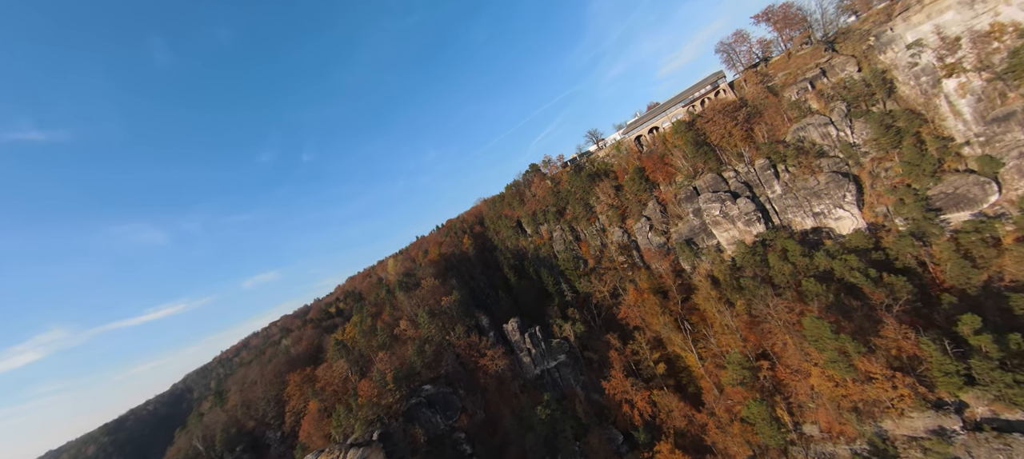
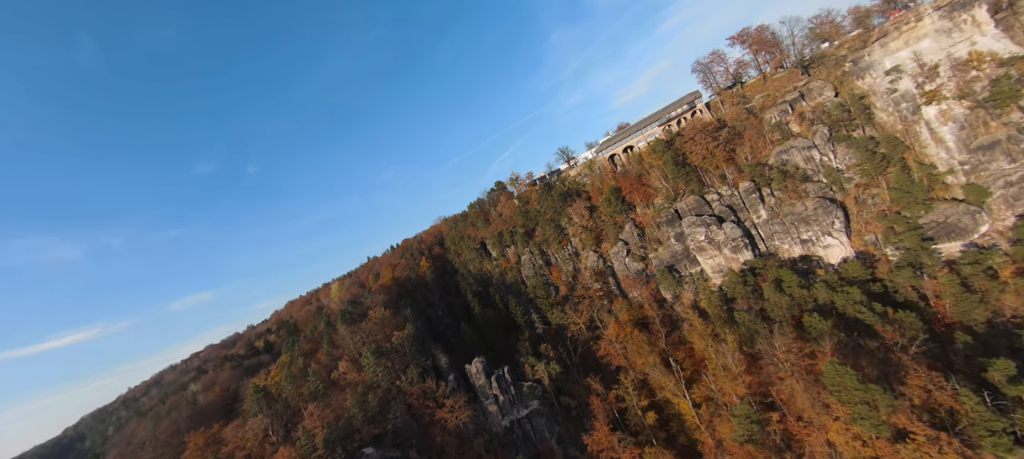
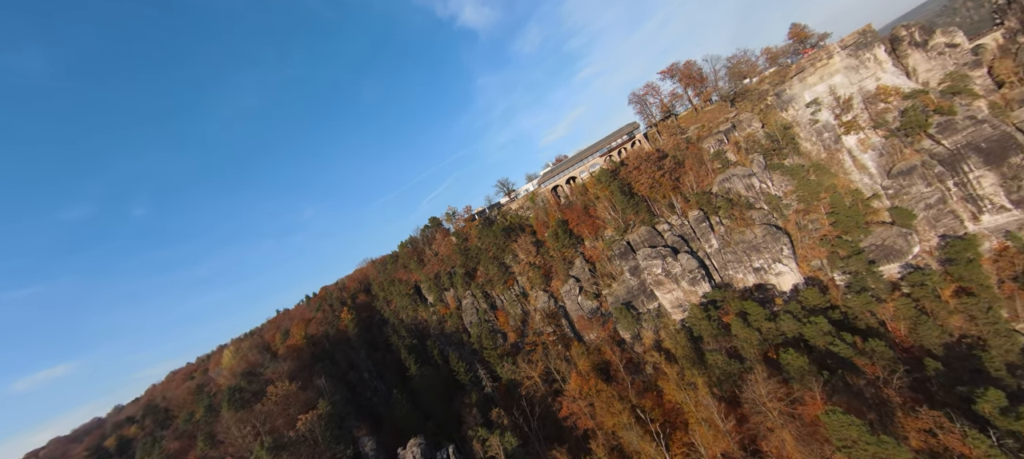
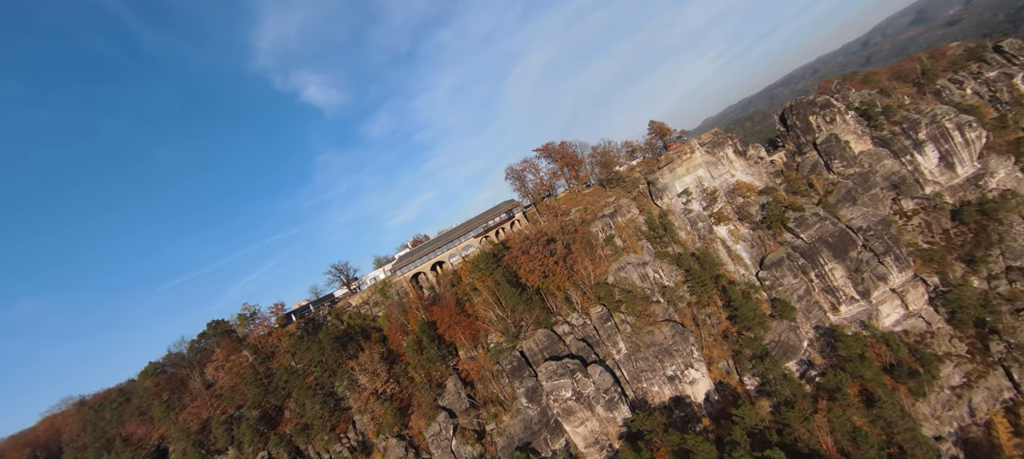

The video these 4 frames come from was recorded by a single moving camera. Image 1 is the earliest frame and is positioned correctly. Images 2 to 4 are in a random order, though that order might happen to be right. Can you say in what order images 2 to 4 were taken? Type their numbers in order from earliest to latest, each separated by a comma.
2, 3, 4
